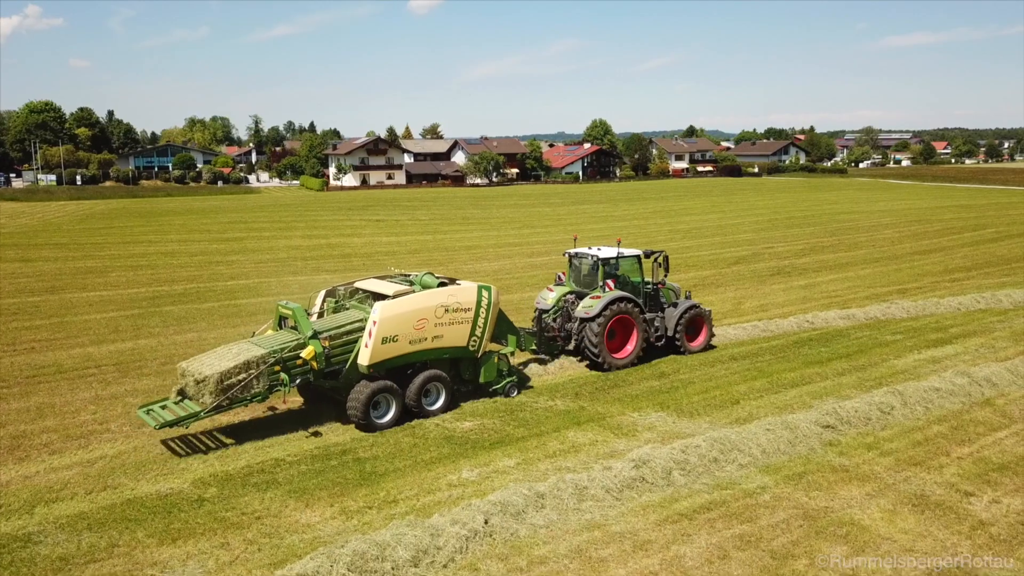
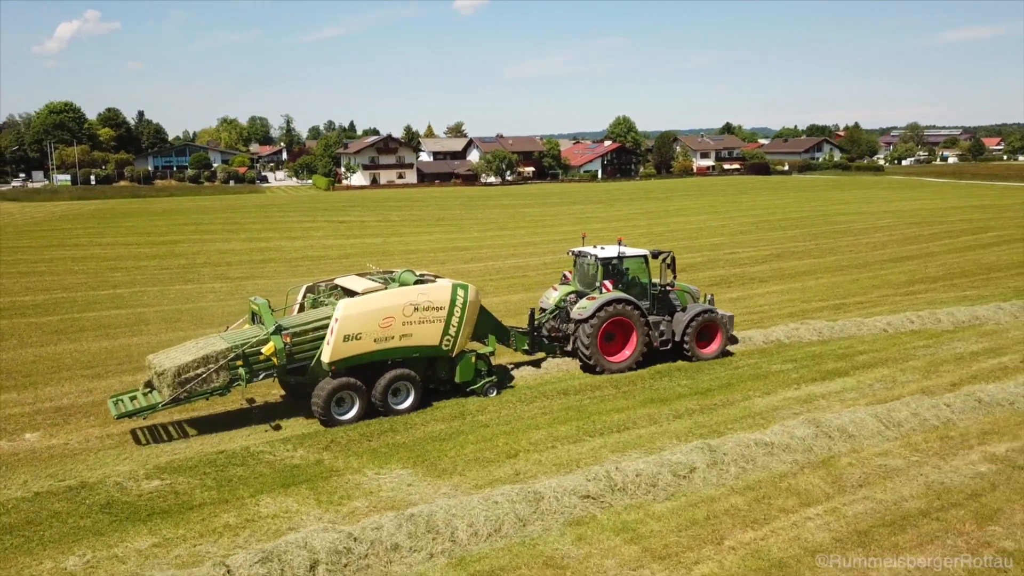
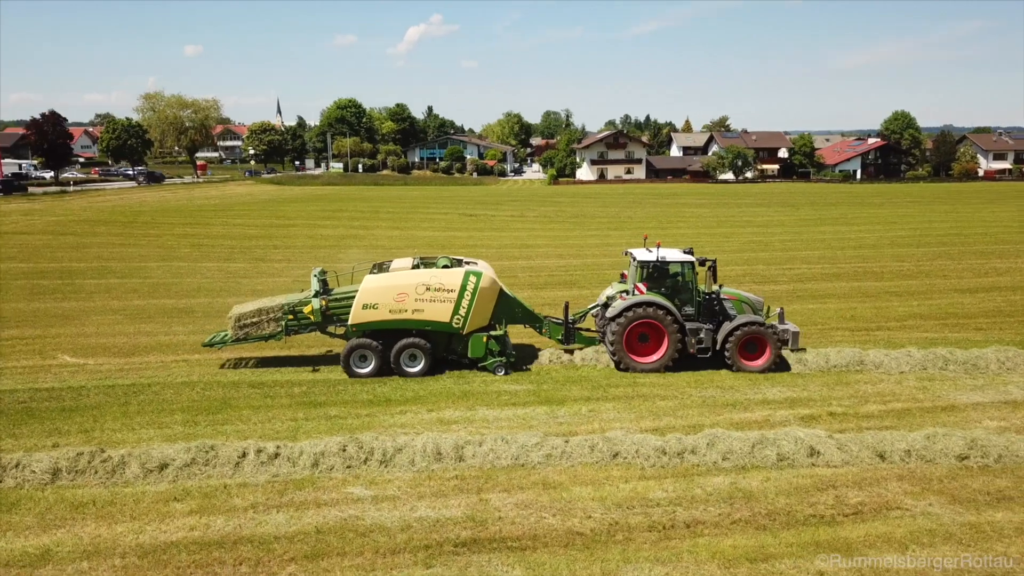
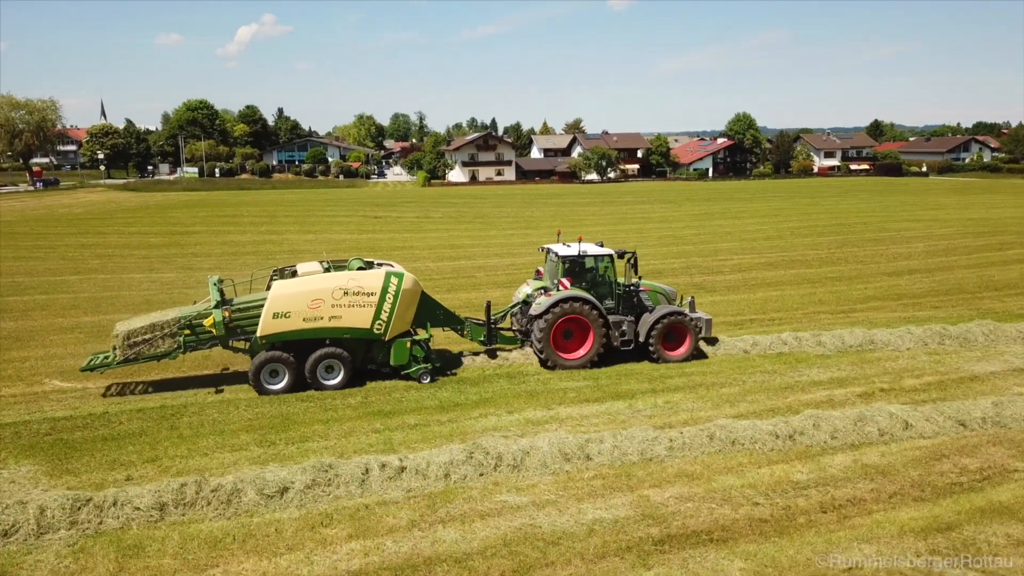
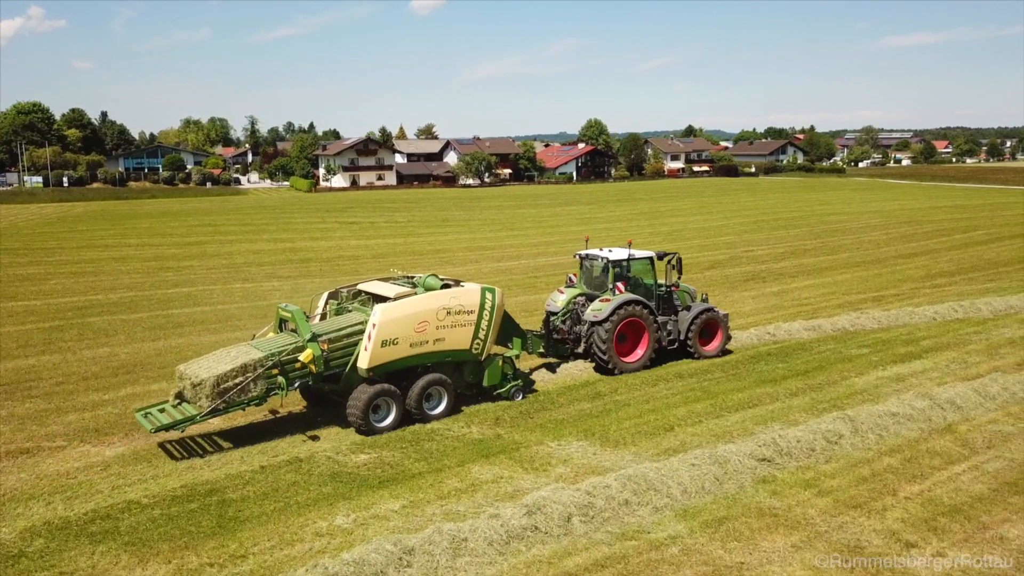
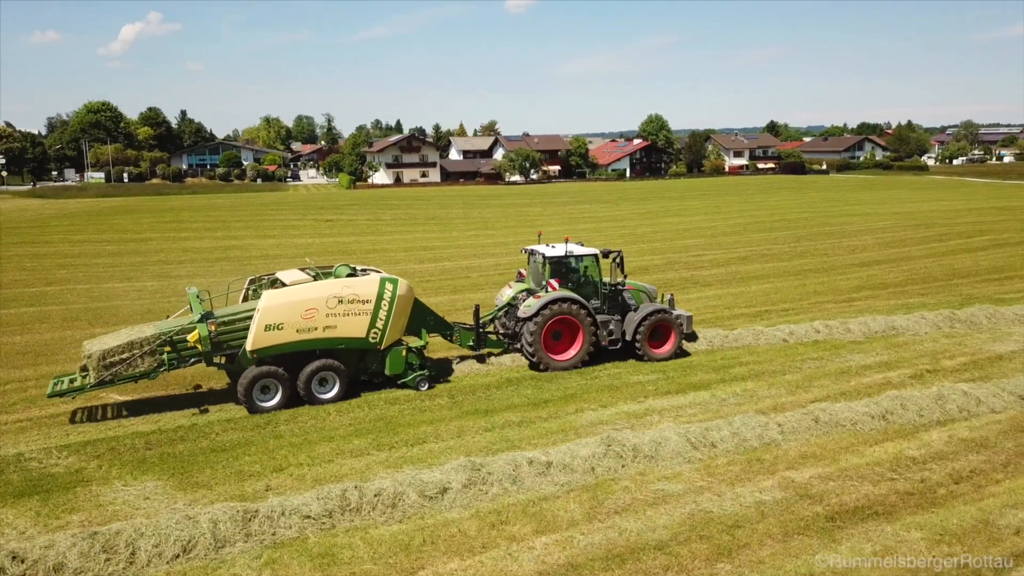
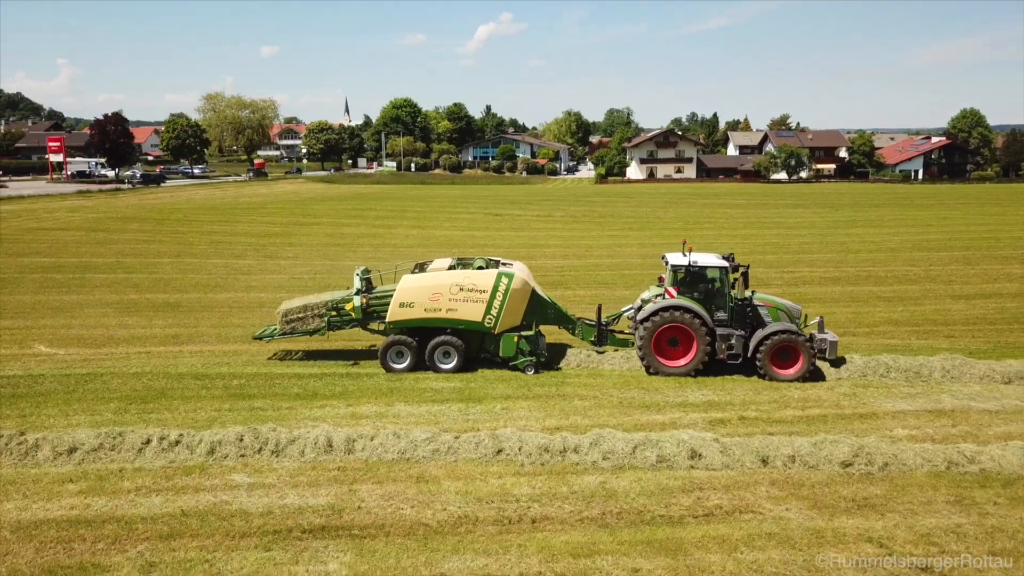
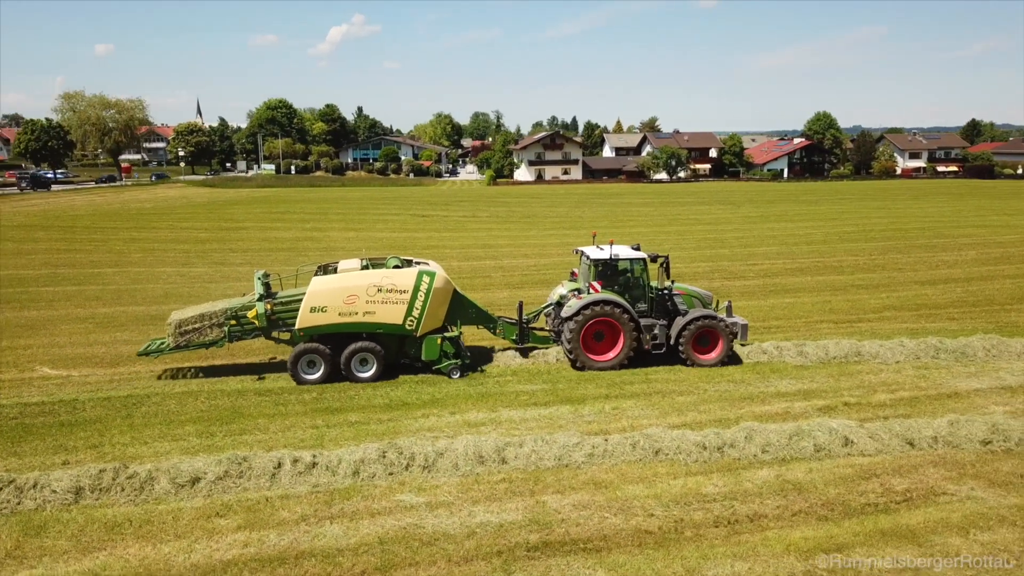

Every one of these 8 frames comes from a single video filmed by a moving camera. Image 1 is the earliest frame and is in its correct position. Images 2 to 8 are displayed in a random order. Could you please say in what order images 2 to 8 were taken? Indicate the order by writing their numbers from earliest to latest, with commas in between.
5, 2, 6, 4, 8, 3, 7
